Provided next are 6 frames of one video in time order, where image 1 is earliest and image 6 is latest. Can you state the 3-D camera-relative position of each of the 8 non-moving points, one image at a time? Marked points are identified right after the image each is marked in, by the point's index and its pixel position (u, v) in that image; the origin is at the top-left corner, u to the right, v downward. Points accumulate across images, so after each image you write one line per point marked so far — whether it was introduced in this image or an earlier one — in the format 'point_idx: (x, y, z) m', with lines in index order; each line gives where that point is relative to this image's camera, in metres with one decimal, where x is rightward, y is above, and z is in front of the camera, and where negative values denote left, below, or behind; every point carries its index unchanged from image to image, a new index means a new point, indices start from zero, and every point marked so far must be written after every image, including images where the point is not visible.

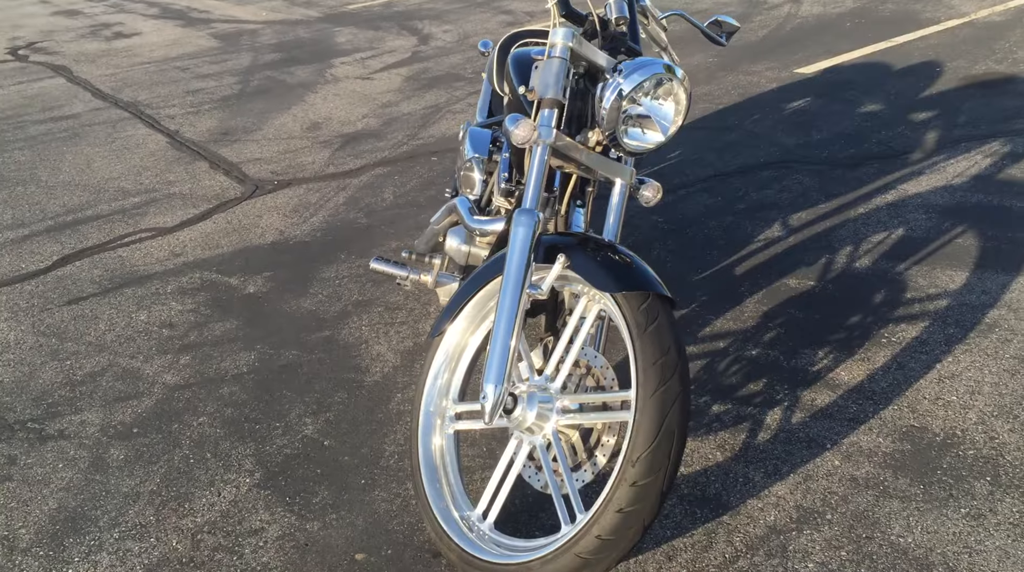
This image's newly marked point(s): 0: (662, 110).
0: (+0.5, +0.6, +3.9) m
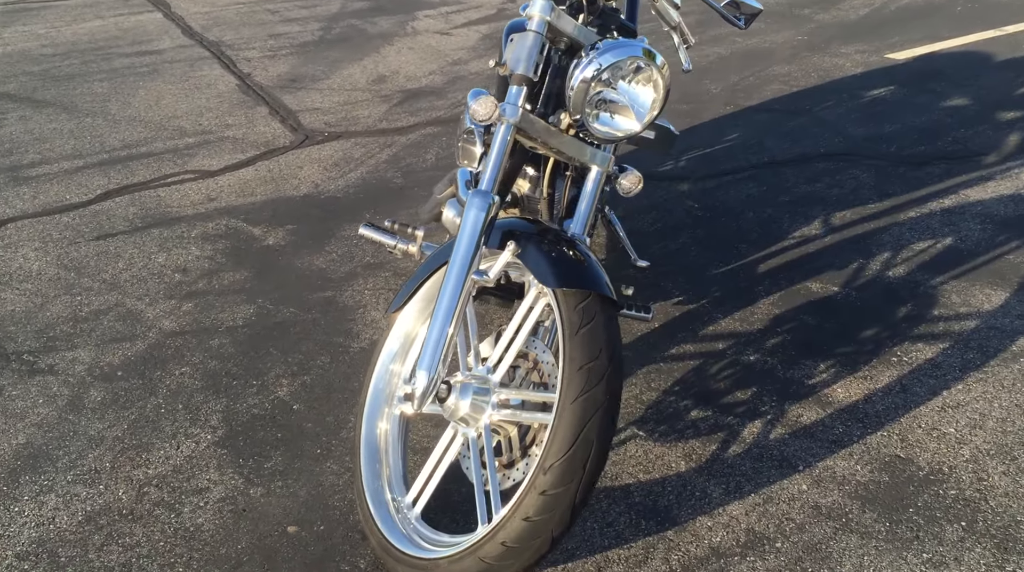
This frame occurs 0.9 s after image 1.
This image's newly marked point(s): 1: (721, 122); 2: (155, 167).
0: (+0.4, +0.6, +3.7) m
1: (+1.4, +1.1, +7.4) m
2: (-2.3, +0.8, +7.2) m
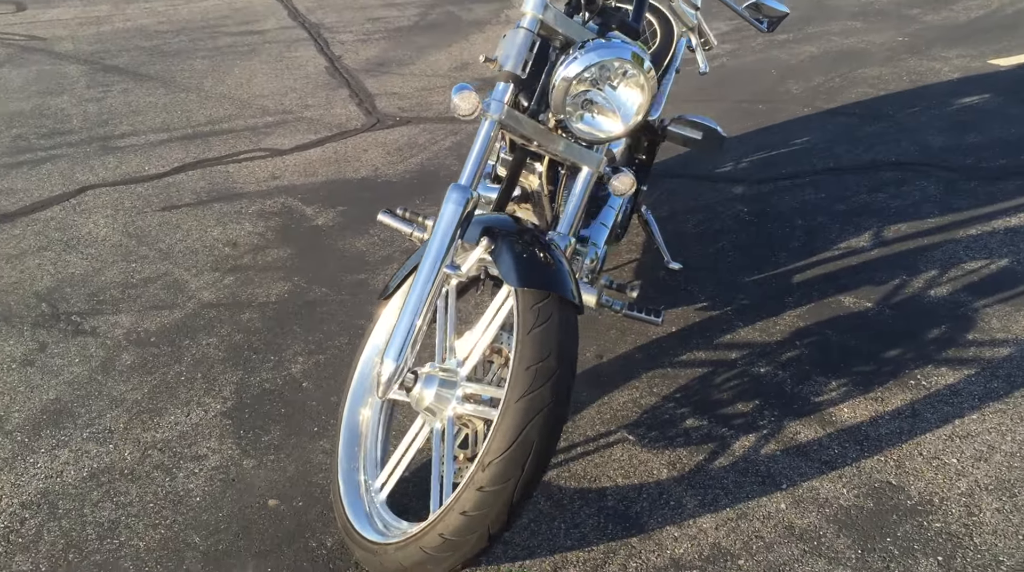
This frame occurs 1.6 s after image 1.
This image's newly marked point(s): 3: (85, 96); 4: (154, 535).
0: (+0.4, +0.6, +3.6) m
1: (+1.8, +1.0, +7.2) m
2: (-1.9, +0.9, +7.4) m
3: (-3.2, +1.4, +8.4) m
4: (-1.2, -0.9, +3.9) m
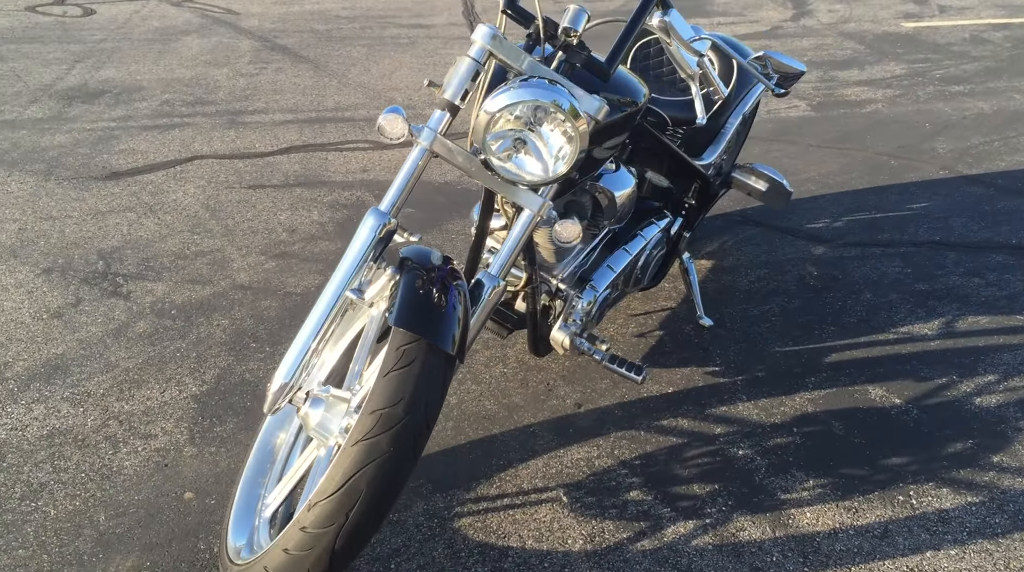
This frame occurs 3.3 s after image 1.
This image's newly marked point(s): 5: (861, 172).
0: (+0.1, +0.4, +3.4) m
1: (+2.4, +0.5, +6.6) m
2: (-1.1, +1.0, +7.6) m
3: (-2.1, +1.7, +8.8) m
4: (-1.6, -0.8, +4.0) m
5: (+2.2, +0.7, +7.0) m
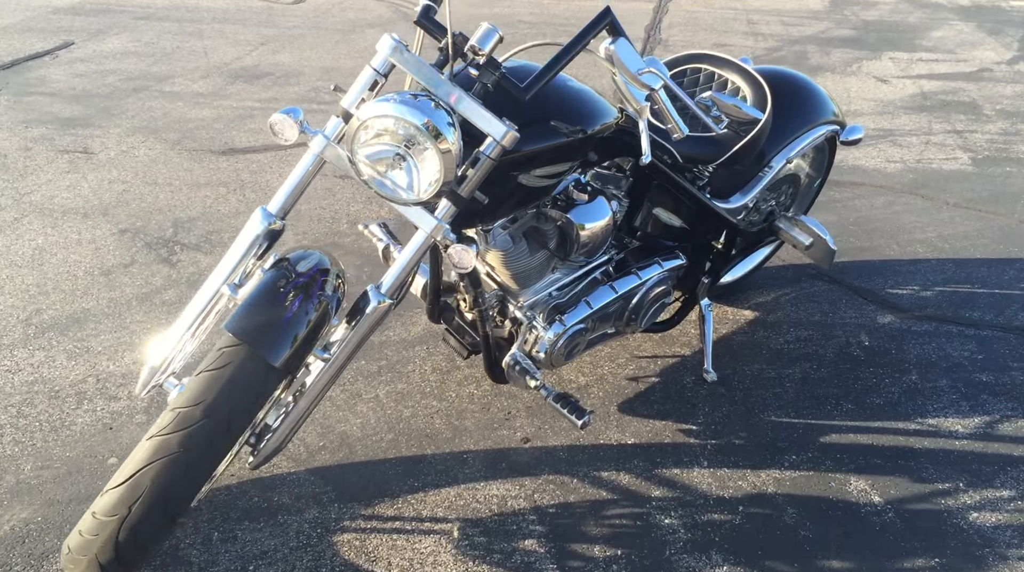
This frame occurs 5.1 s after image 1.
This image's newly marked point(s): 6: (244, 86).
0: (-0.2, +0.4, +3.3) m
1: (+2.7, +0.1, +5.8) m
2: (-0.3, +1.0, +7.6) m
3: (-0.9, +1.8, +9.0) m
4: (-1.9, -0.6, +4.3) m
5: (+2.7, +0.3, +6.2) m
6: (-2.0, +1.5, +8.5) m
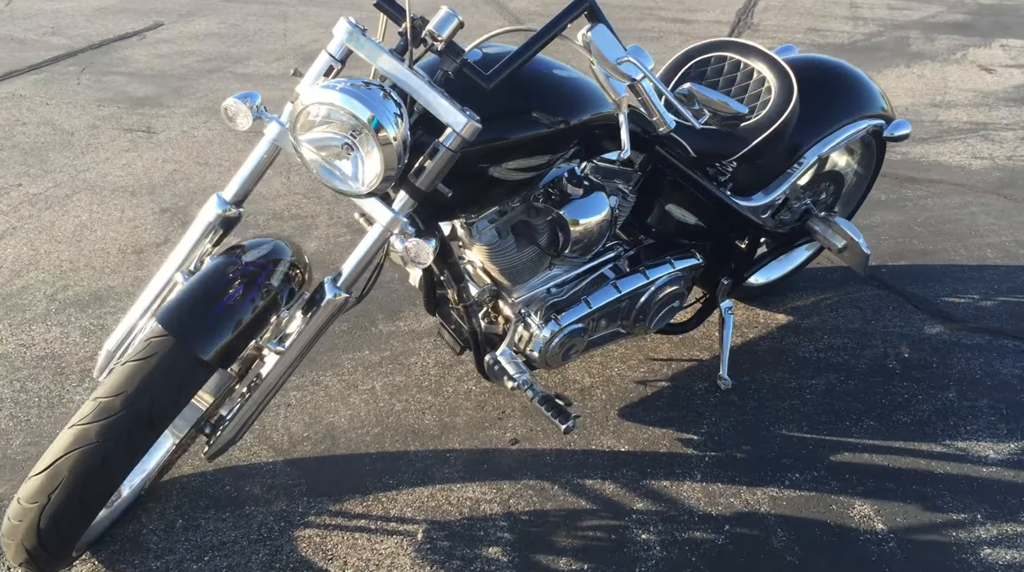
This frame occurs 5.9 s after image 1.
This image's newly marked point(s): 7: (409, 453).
0: (-0.4, +0.4, +3.1) m
1: (+2.8, 0.0, +5.2) m
2: (+0.1, +1.1, +7.4) m
3: (-0.3, +1.9, +8.9) m
4: (-1.9, -0.5, +4.3) m
5: (+2.9, +0.2, +5.7) m
6: (-1.5, +1.6, +8.5) m
7: (-0.4, -0.6, +4.1) m
